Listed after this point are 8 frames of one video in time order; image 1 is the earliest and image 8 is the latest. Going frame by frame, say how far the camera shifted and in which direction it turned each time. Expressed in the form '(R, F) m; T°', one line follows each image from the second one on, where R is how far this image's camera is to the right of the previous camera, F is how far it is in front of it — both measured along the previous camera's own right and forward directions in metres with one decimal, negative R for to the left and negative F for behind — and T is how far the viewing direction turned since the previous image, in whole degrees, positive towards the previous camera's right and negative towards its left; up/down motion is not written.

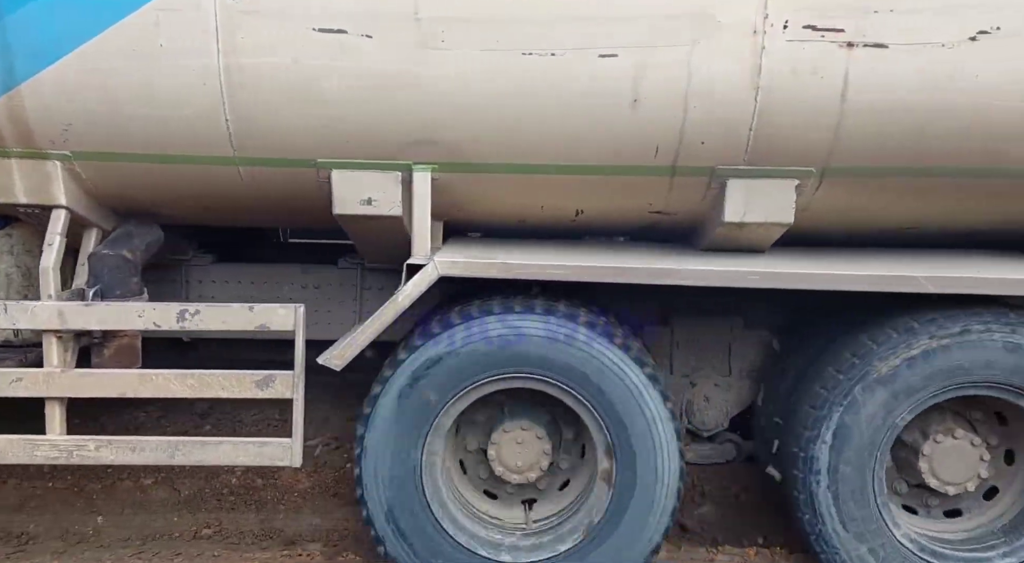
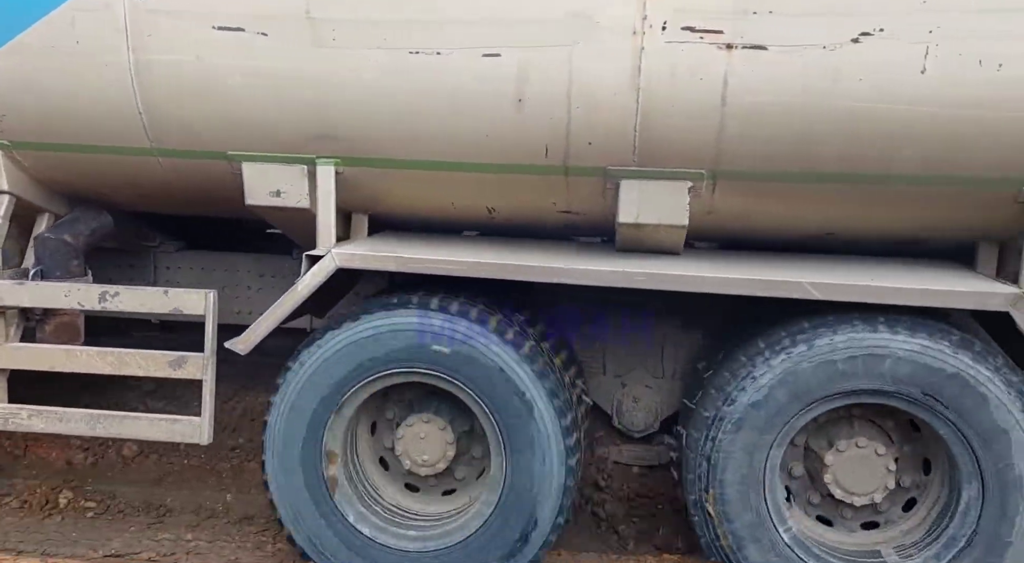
(+0.7, 0.0) m; -6°
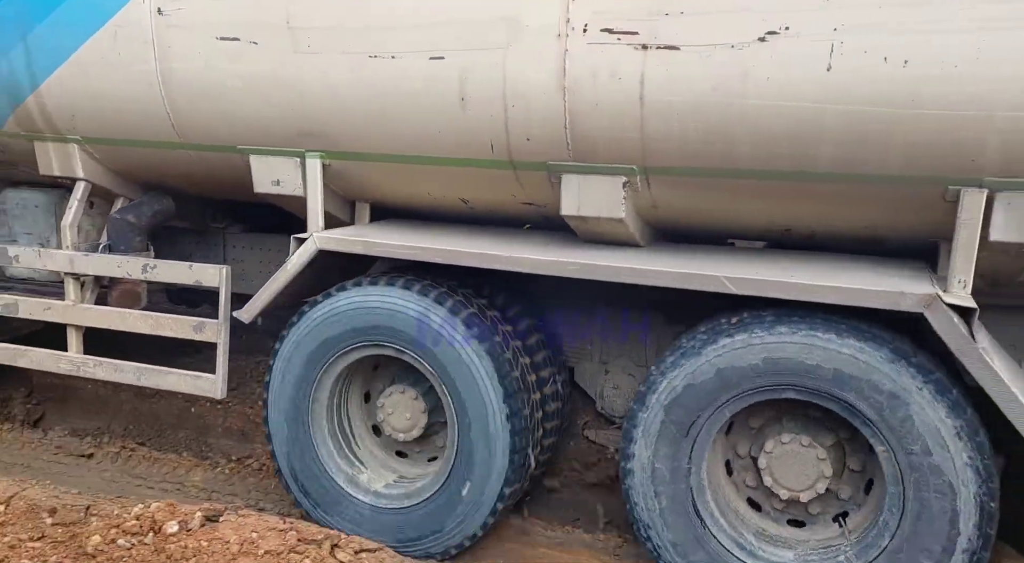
(+0.9, -0.1) m; -13°
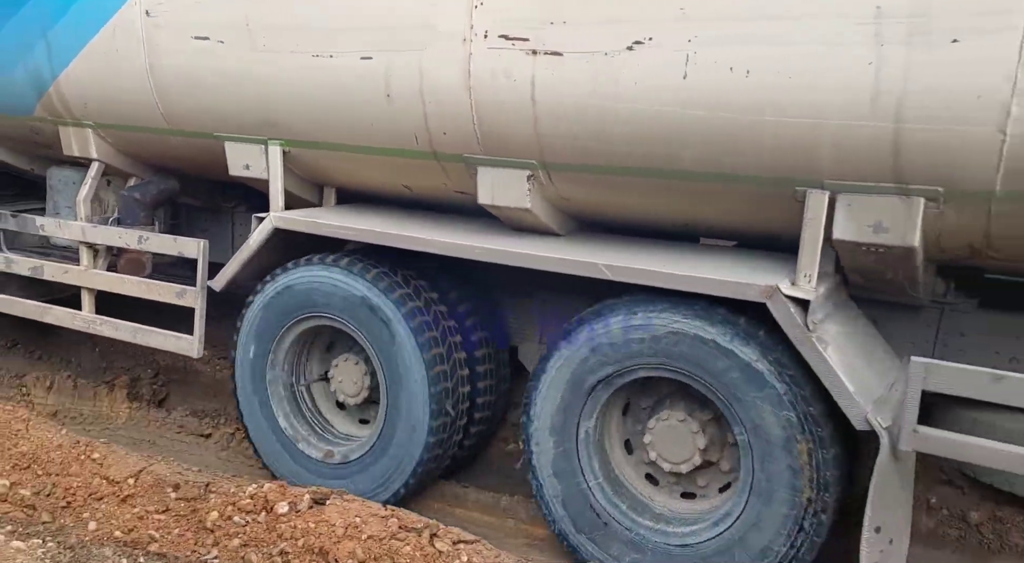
(+0.7, -0.3) m; -6°
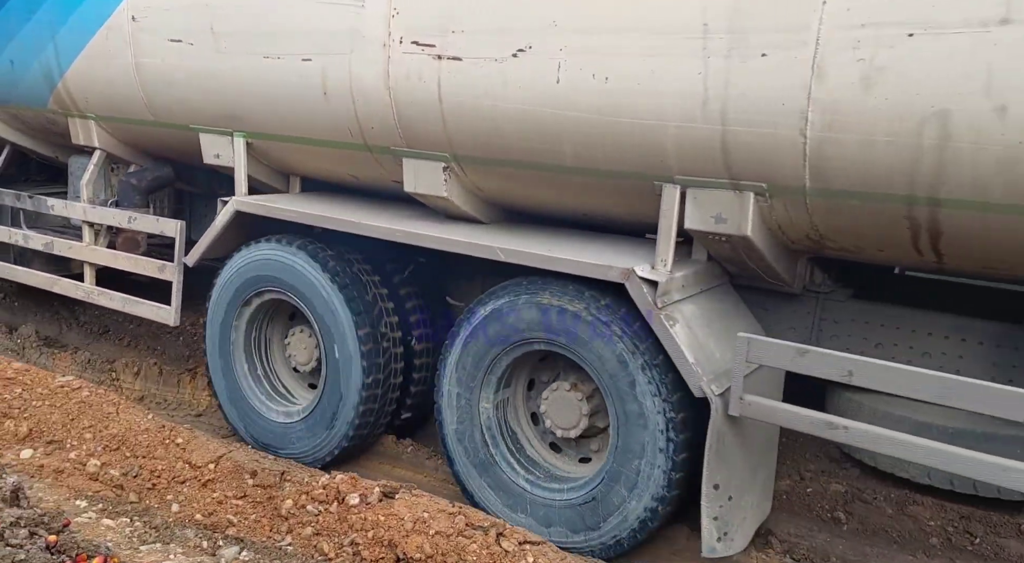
(+0.6, -0.4) m; -4°
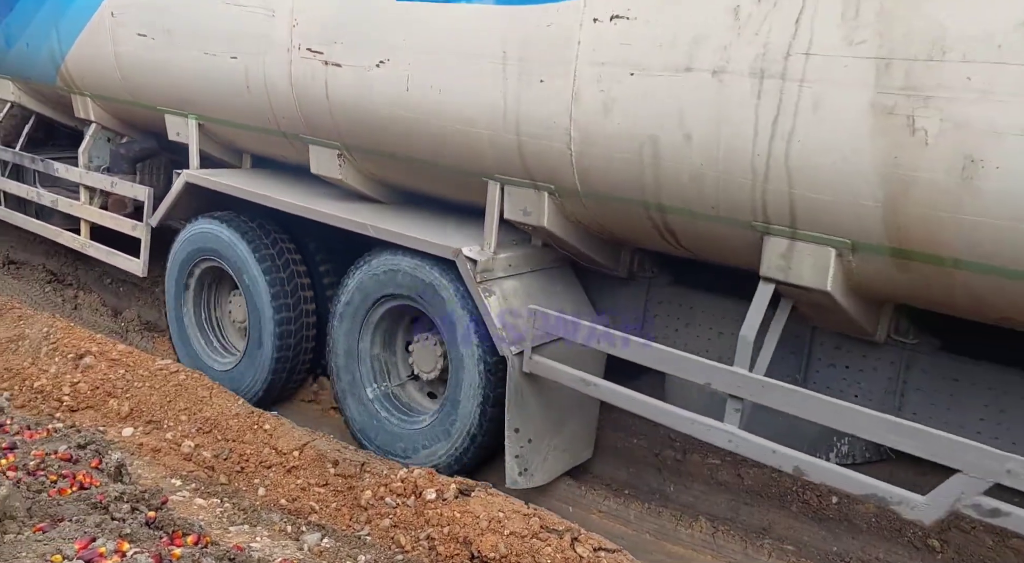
(+0.9, -0.7) m; -4°
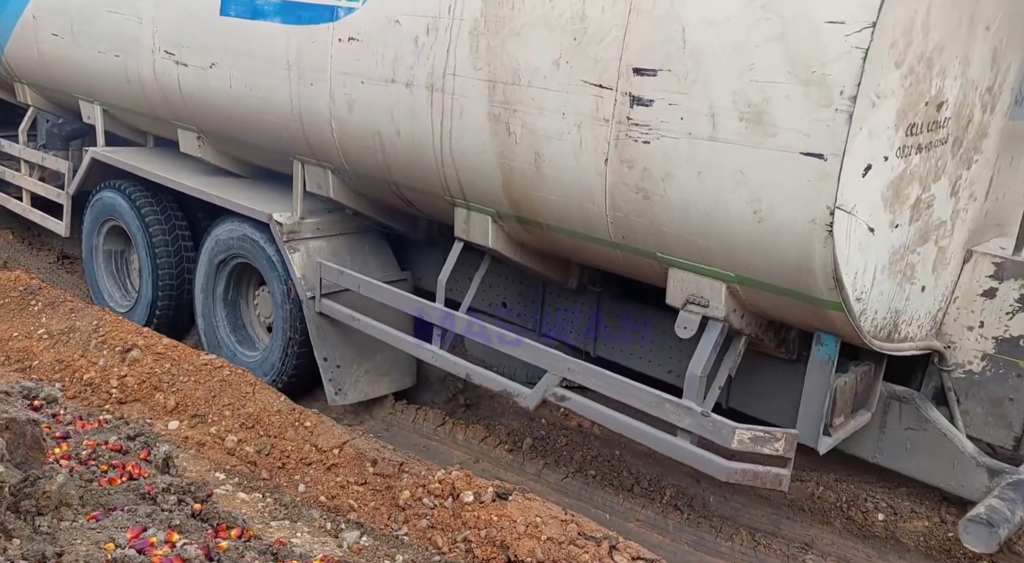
(+1.1, -1.1) m; 0°
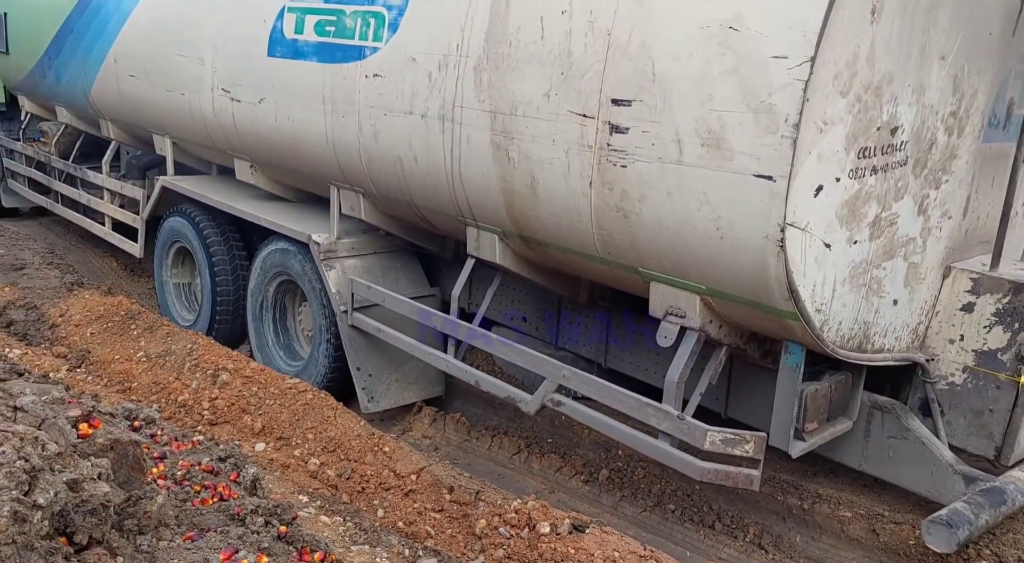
(+0.3, -0.3) m; -5°
